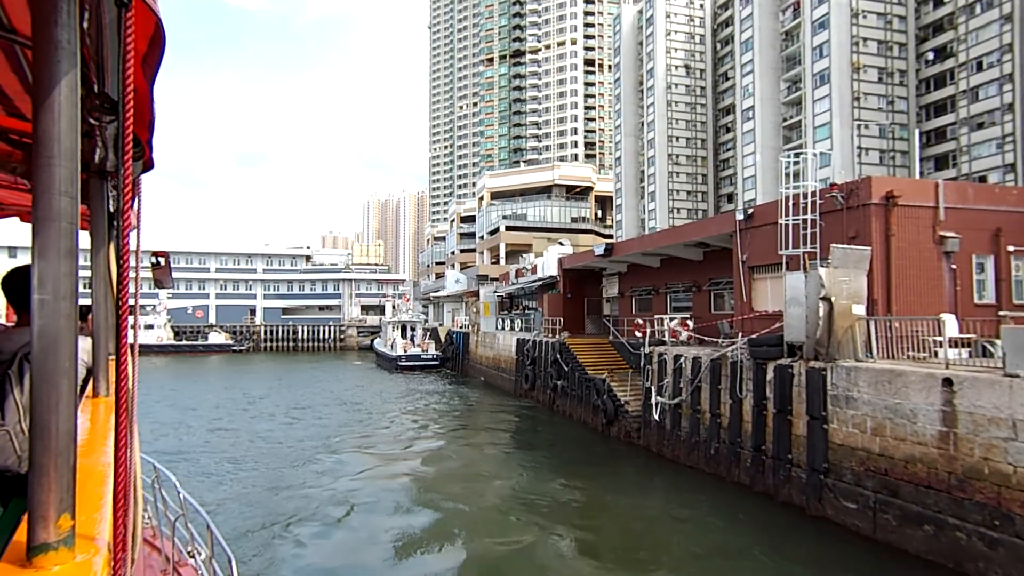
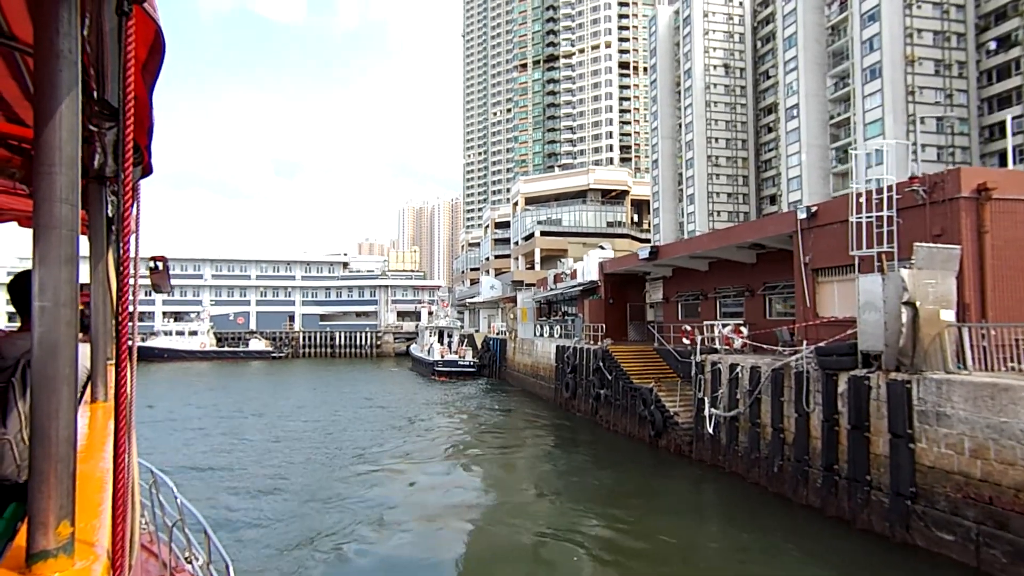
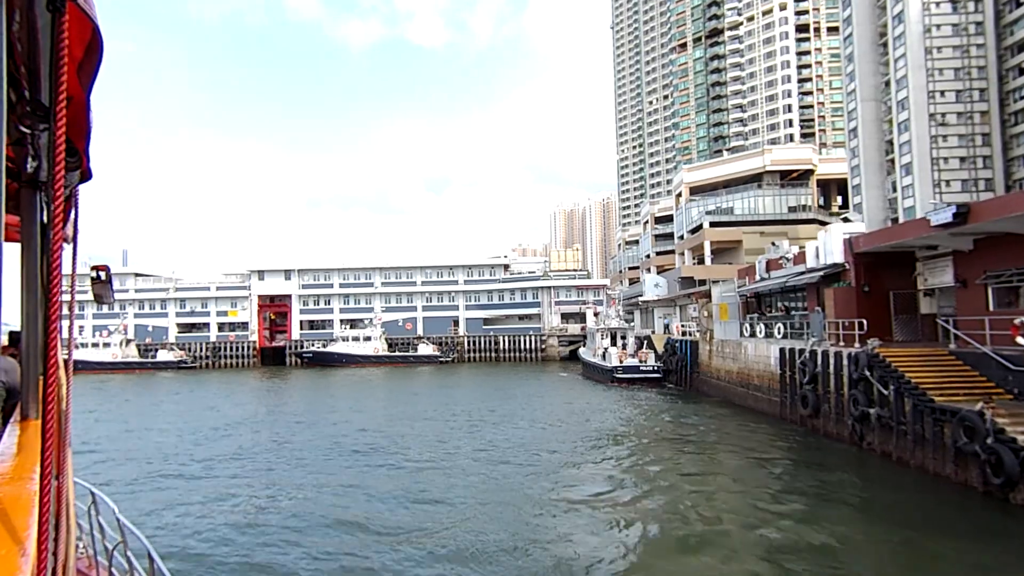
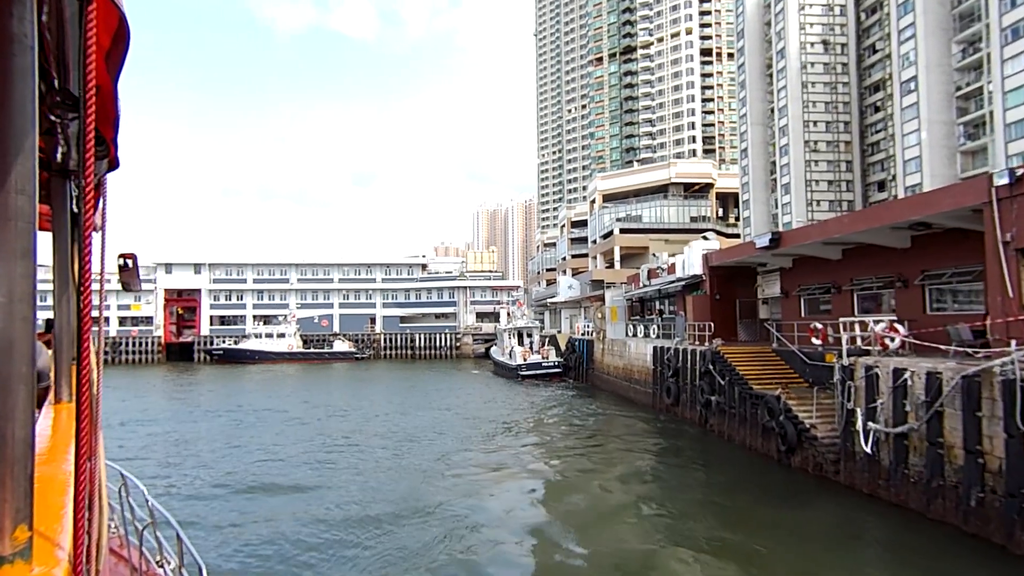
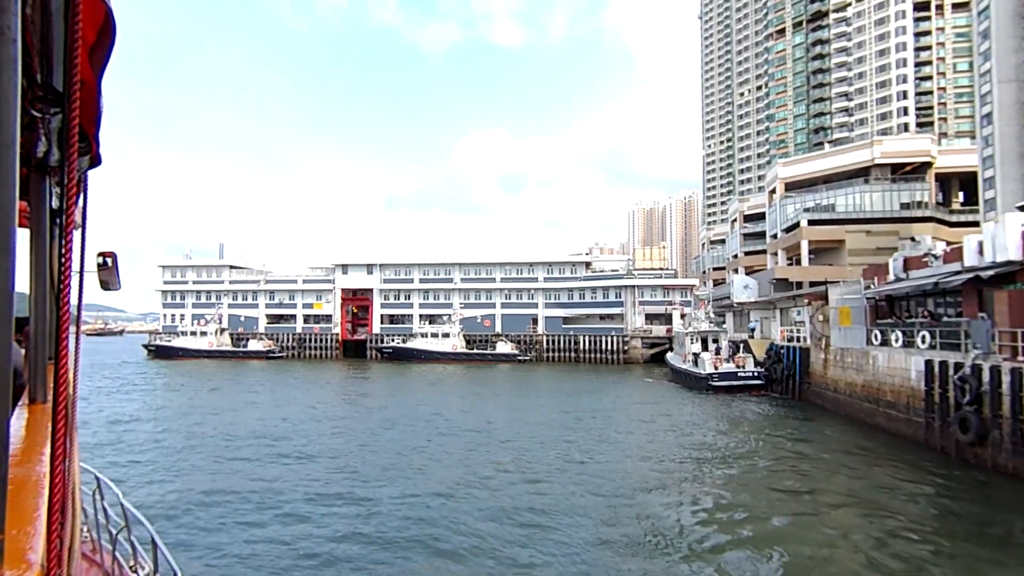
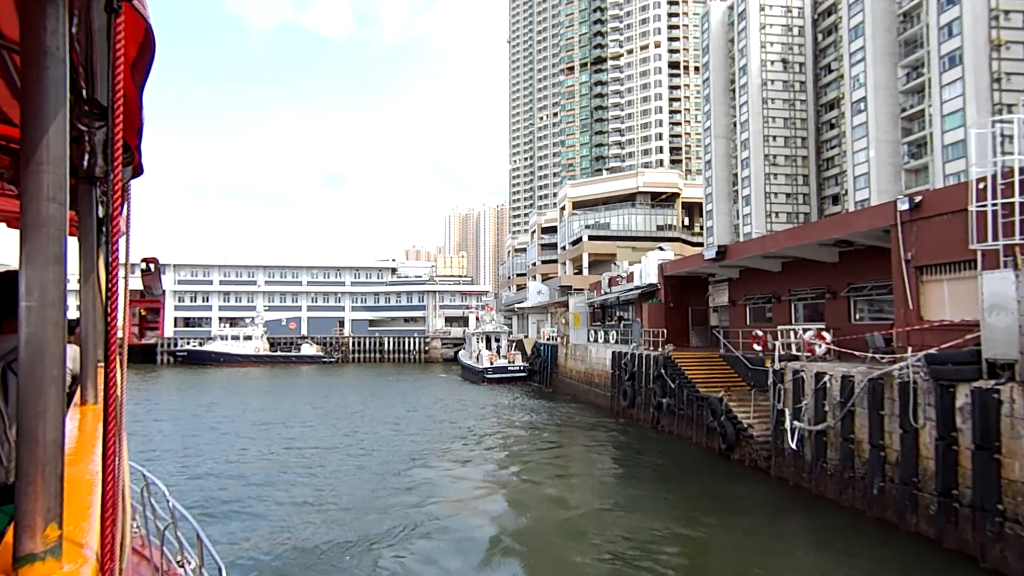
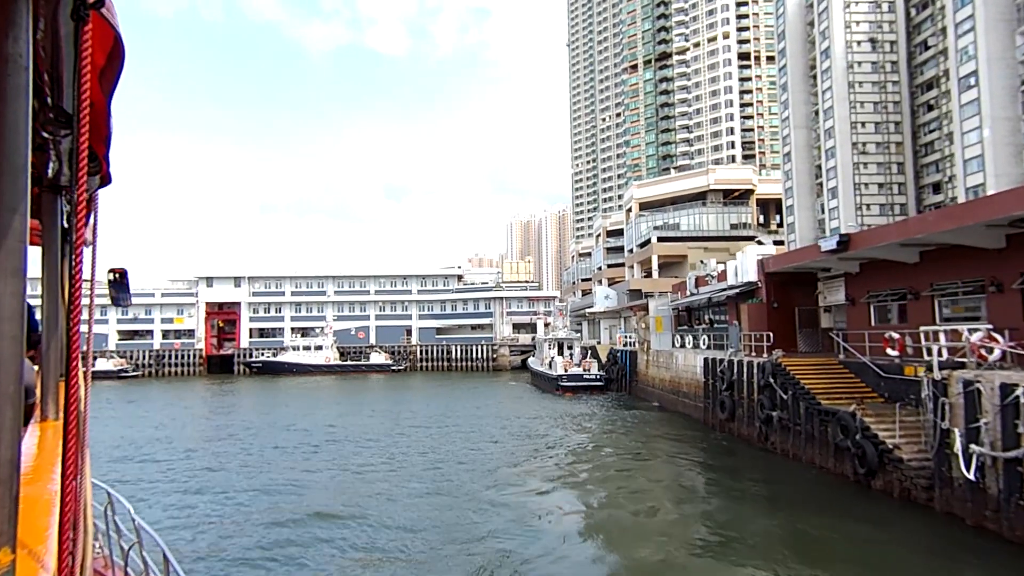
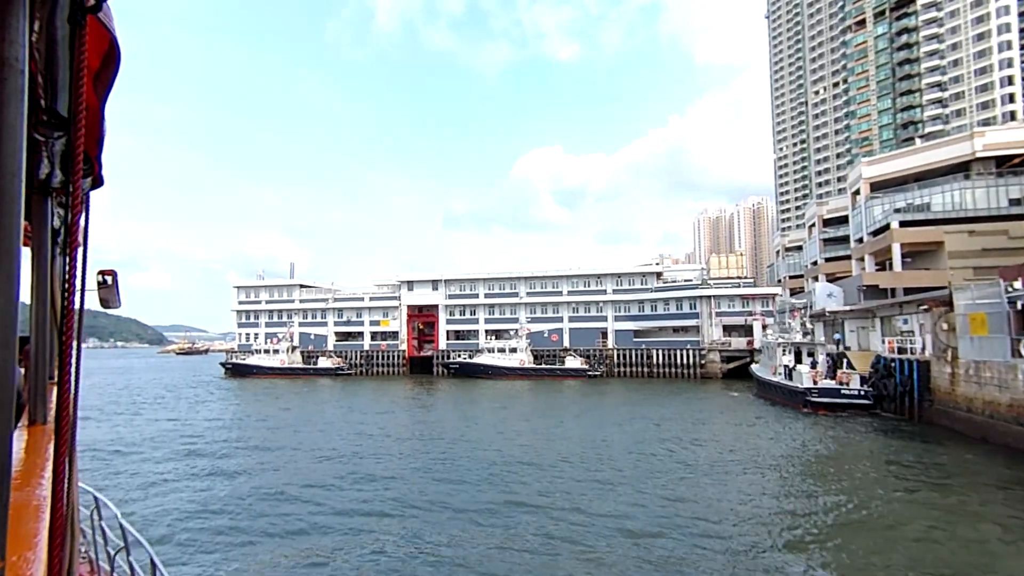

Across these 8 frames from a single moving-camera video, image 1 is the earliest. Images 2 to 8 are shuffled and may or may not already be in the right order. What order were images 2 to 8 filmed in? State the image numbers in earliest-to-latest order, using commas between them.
2, 6, 4, 7, 3, 5, 8
